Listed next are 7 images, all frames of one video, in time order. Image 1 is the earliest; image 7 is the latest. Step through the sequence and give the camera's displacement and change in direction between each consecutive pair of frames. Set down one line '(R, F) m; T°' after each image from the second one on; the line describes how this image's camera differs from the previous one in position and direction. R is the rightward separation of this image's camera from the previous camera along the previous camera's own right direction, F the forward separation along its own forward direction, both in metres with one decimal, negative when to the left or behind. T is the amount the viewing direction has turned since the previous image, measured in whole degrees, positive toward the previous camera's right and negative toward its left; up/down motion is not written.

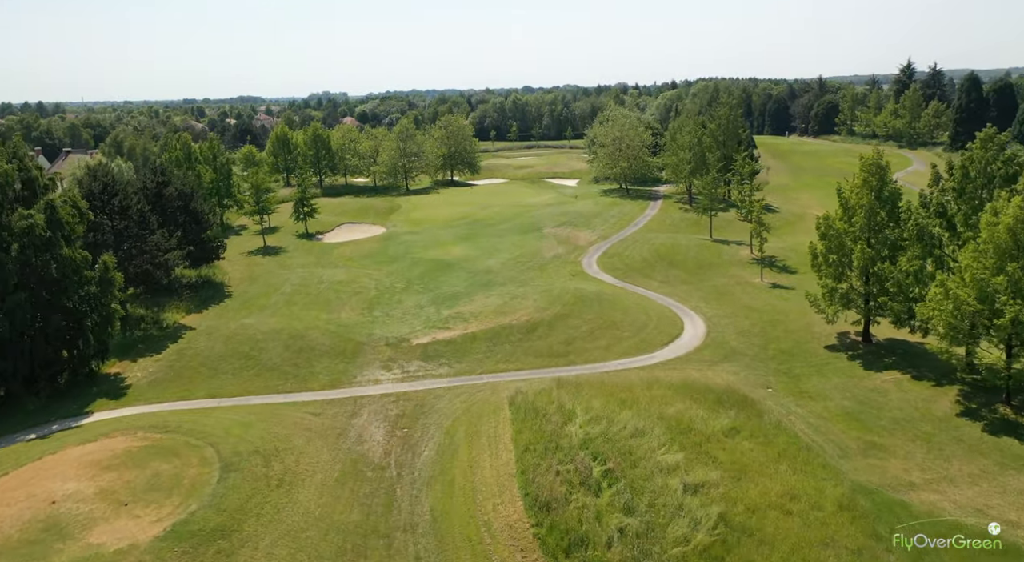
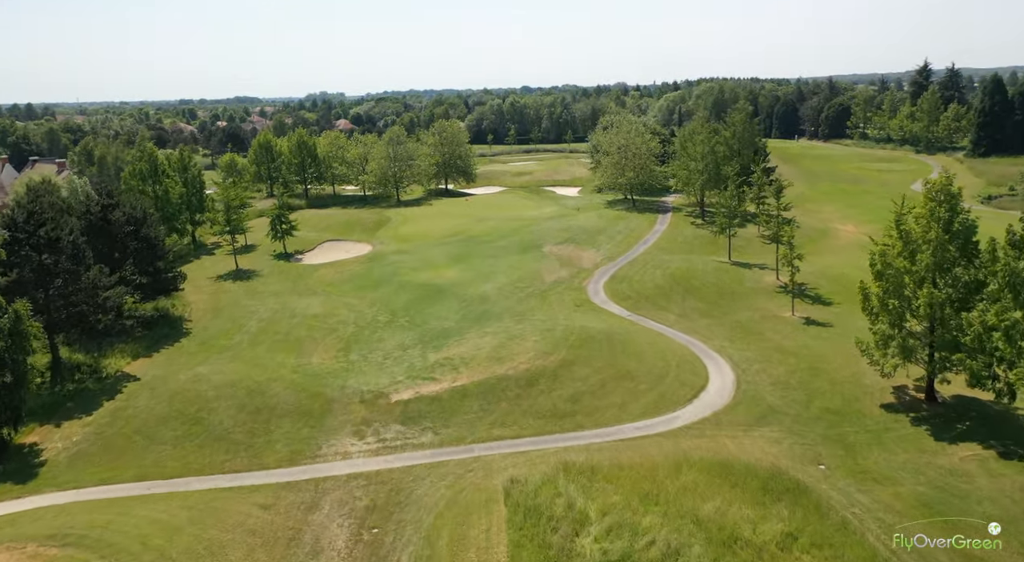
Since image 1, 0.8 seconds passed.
(+0.1, +5.6) m; 0°
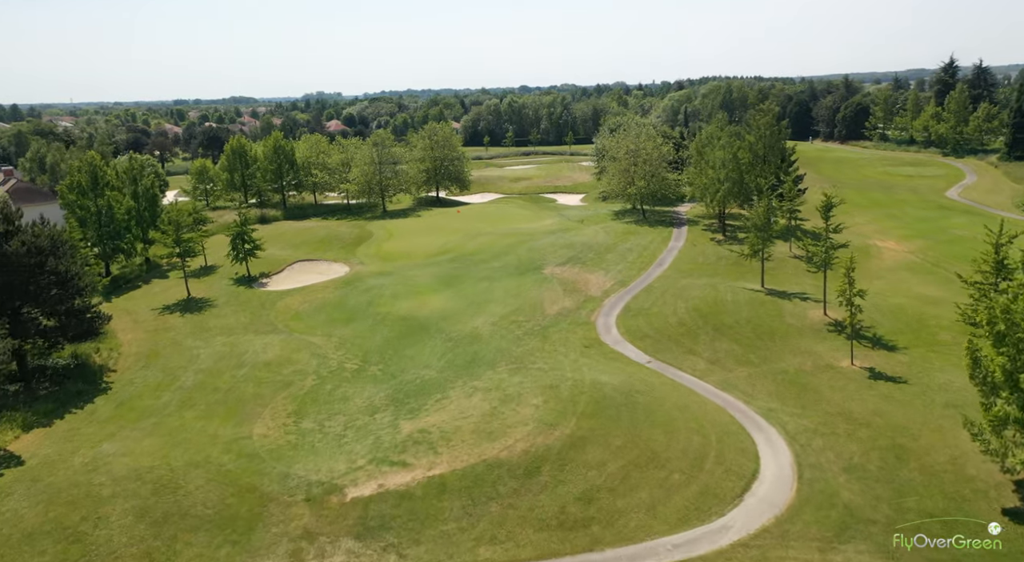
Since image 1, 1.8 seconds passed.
(+0.2, +7.6) m; 0°
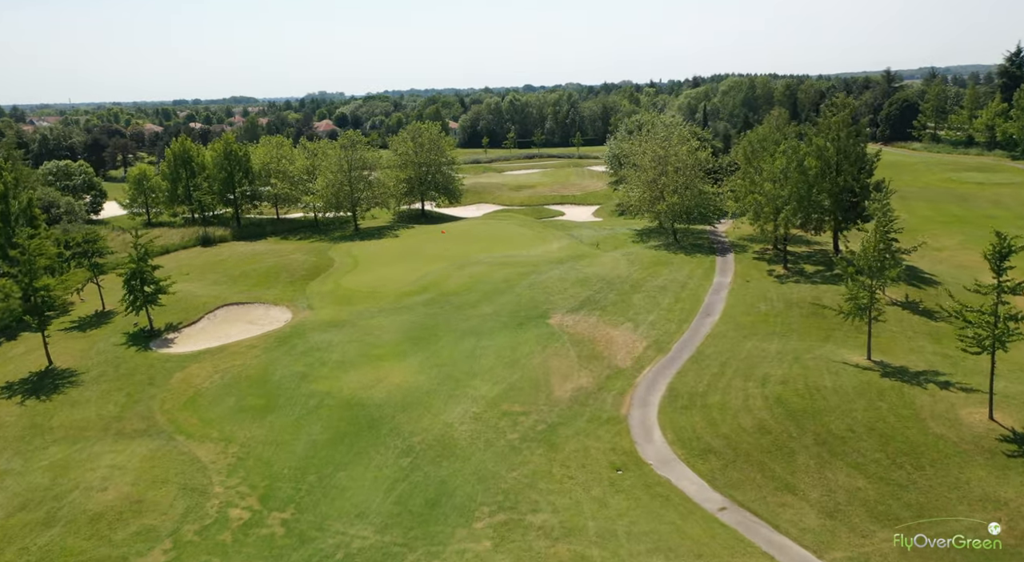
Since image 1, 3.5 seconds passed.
(+0.6, +13.8) m; 0°
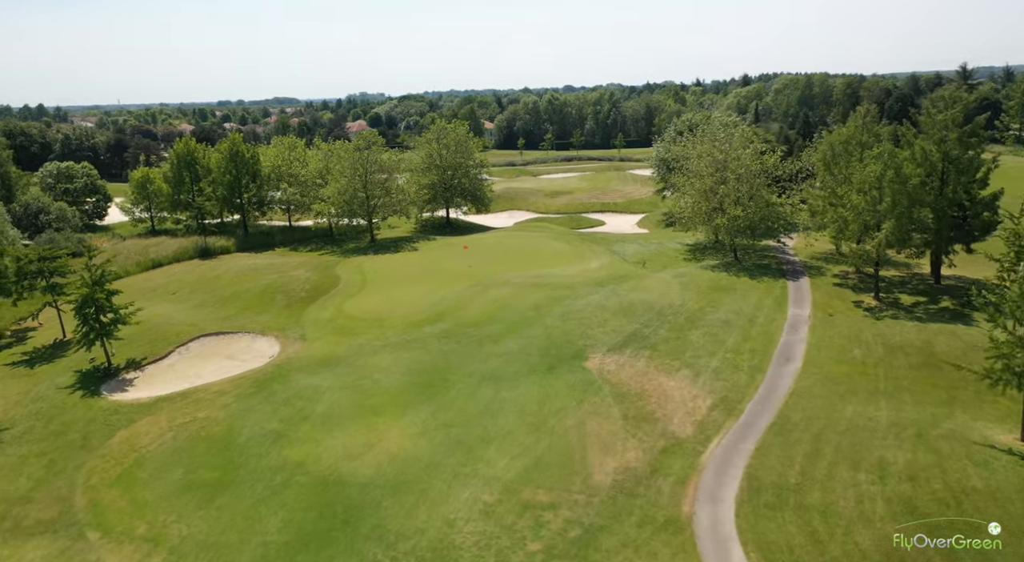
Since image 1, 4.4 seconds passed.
(+0.3, +7.3) m; -3°
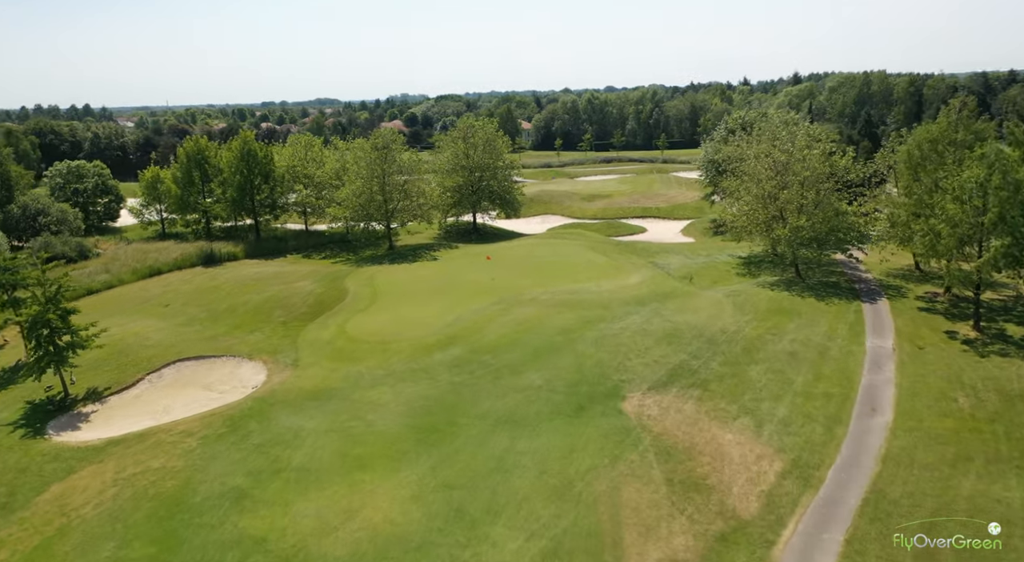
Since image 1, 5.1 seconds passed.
(+0.6, +5.4) m; -3°
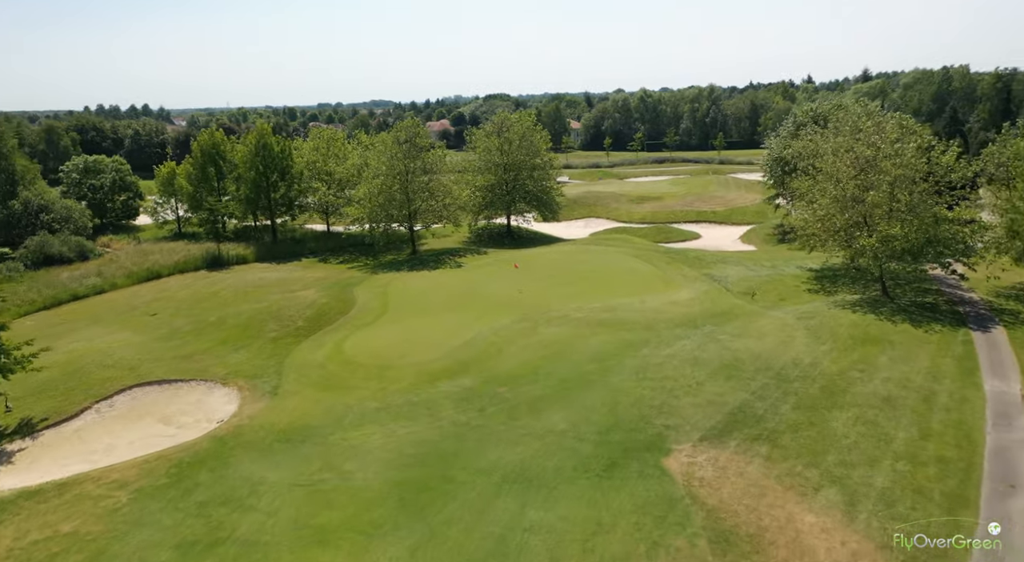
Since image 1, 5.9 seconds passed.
(+1.1, +5.7) m; -4°
